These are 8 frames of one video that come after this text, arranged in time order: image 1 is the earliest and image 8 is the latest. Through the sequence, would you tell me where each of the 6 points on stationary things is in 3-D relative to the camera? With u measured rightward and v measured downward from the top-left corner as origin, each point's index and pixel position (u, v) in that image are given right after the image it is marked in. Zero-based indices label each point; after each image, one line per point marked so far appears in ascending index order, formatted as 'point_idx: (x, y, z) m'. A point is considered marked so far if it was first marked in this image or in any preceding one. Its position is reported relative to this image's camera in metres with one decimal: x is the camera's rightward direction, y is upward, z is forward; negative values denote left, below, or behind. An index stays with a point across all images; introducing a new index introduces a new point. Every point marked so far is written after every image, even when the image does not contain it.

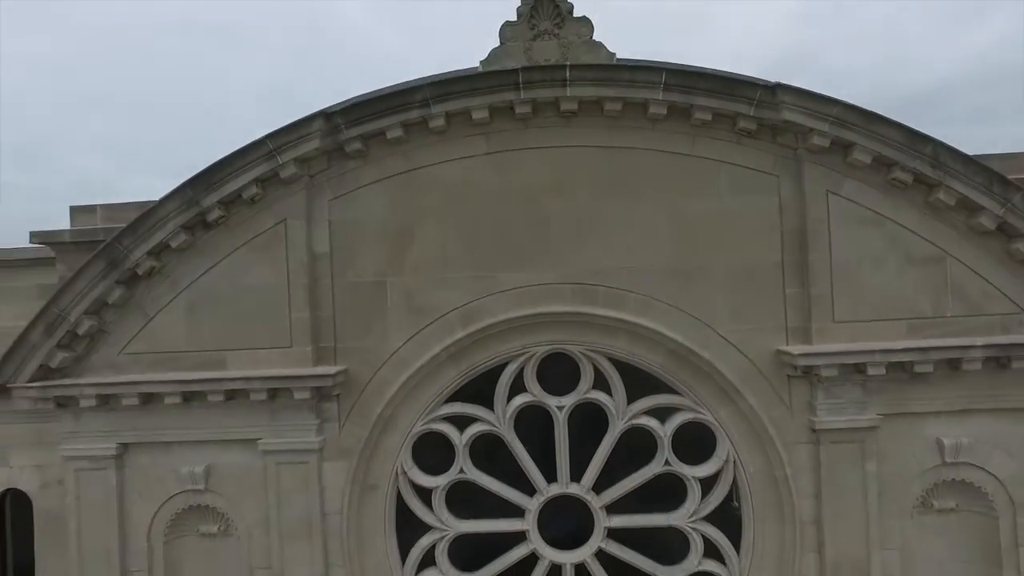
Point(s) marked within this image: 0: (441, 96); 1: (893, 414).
0: (-0.6, +1.9, +6.3) m
1: (+3.7, -1.2, +6.5) m
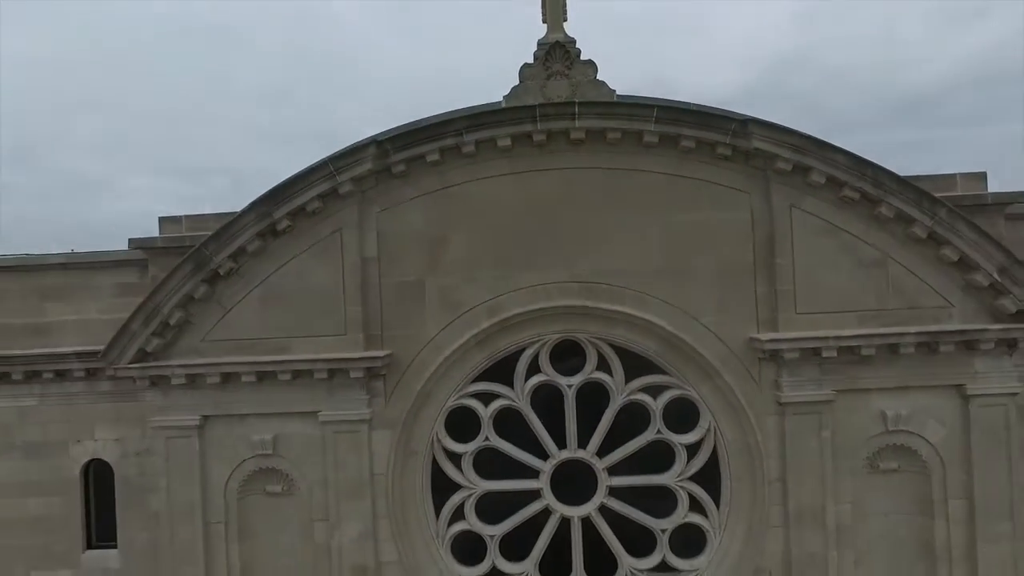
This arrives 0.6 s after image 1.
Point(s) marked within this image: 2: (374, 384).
0: (-0.5, +1.9, +7.6) m
1: (+3.9, -1.2, +7.7) m
2: (-1.7, -1.1, +7.9) m
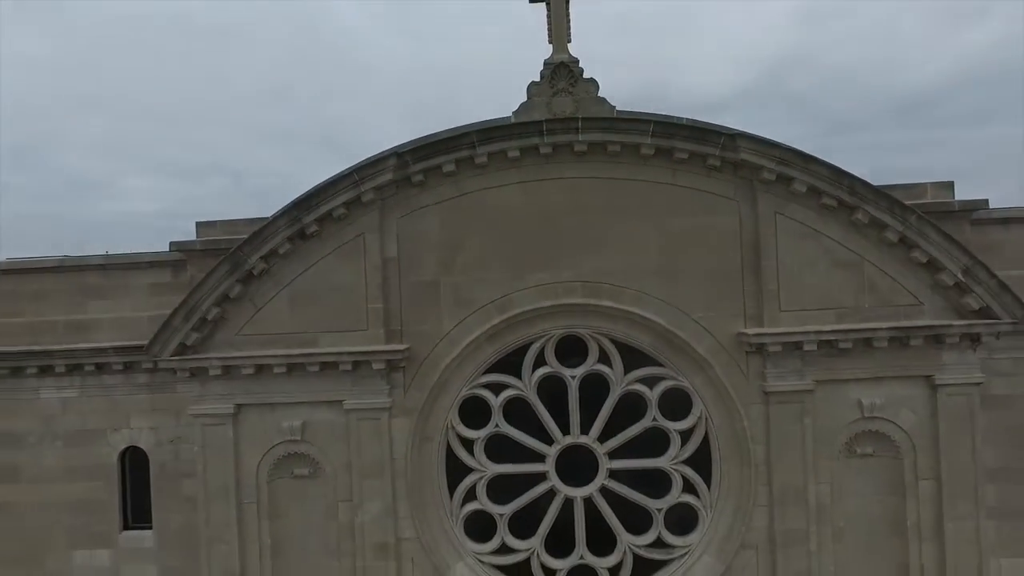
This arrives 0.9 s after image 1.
0: (-0.3, +1.9, +8.4) m
1: (+4.0, -1.2, +8.4) m
2: (-1.6, -1.1, +8.7) m
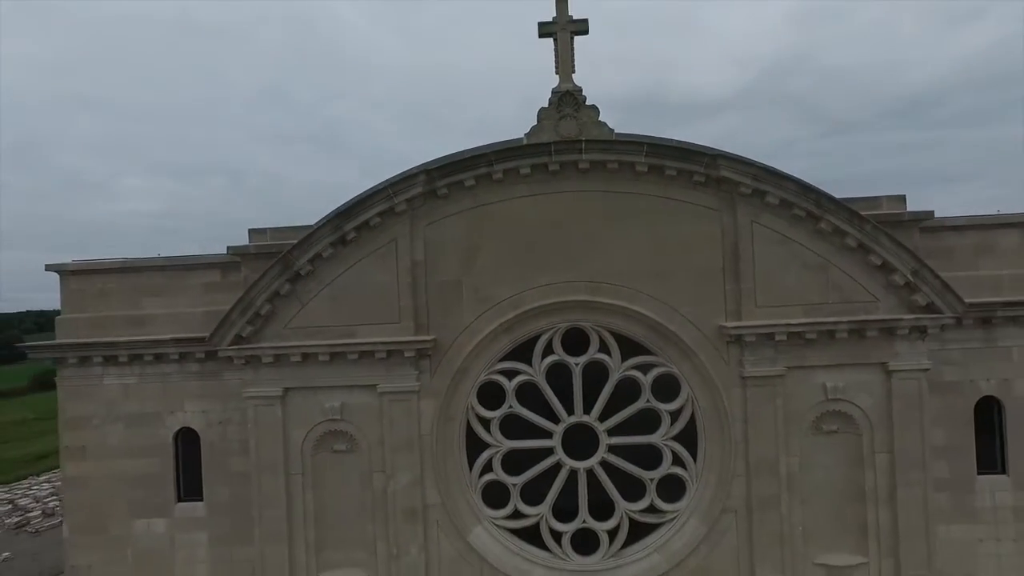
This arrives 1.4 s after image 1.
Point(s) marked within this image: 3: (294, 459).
0: (-0.2, +1.9, +9.7) m
1: (+4.2, -1.2, +9.7) m
2: (-1.4, -1.1, +10.0) m
3: (-3.4, -2.6, +10.2) m
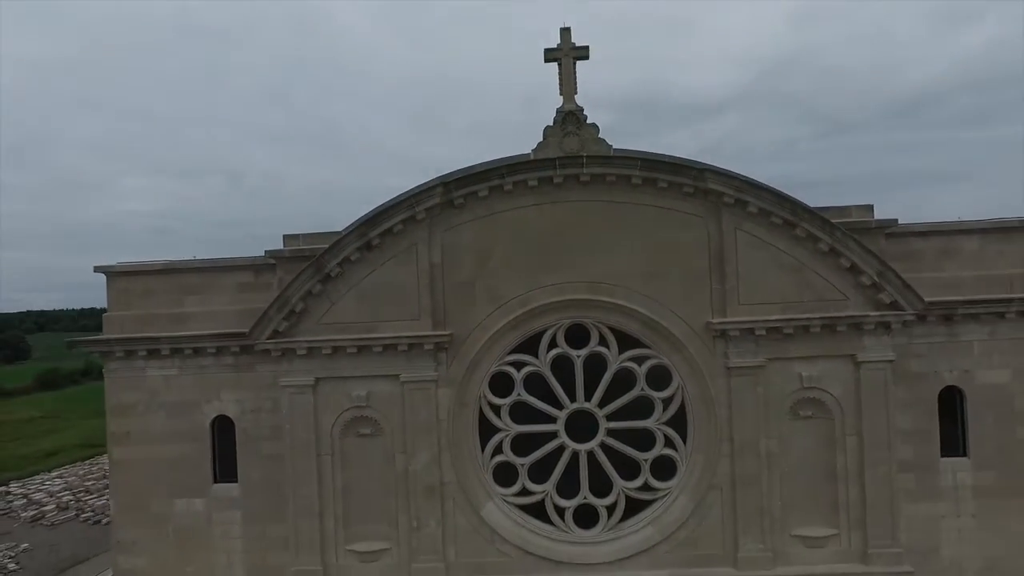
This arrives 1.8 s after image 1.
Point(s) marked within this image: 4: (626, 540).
0: (0.0, +1.9, +10.8) m
1: (+4.3, -1.2, +10.8) m
2: (-1.2, -1.1, +11.1) m
3: (-3.2, -2.6, +11.3) m
4: (+1.9, -4.3, +11.1) m
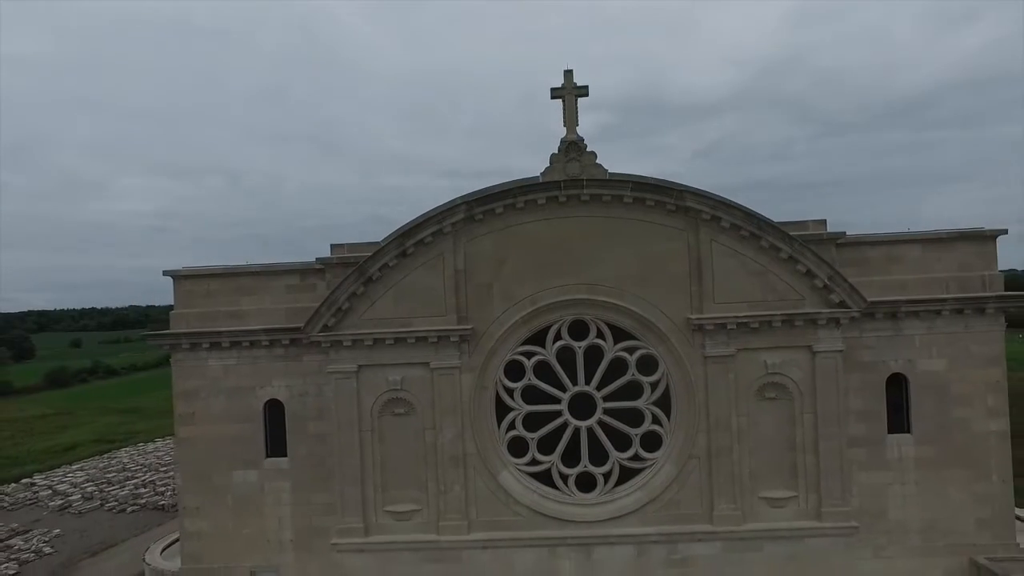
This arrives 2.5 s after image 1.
0: (+0.2, +1.9, +12.9) m
1: (+4.6, -1.2, +12.9) m
2: (-1.0, -1.2, +13.2) m
3: (-3.0, -2.7, +13.4) m
4: (+2.2, -4.3, +13.2) m
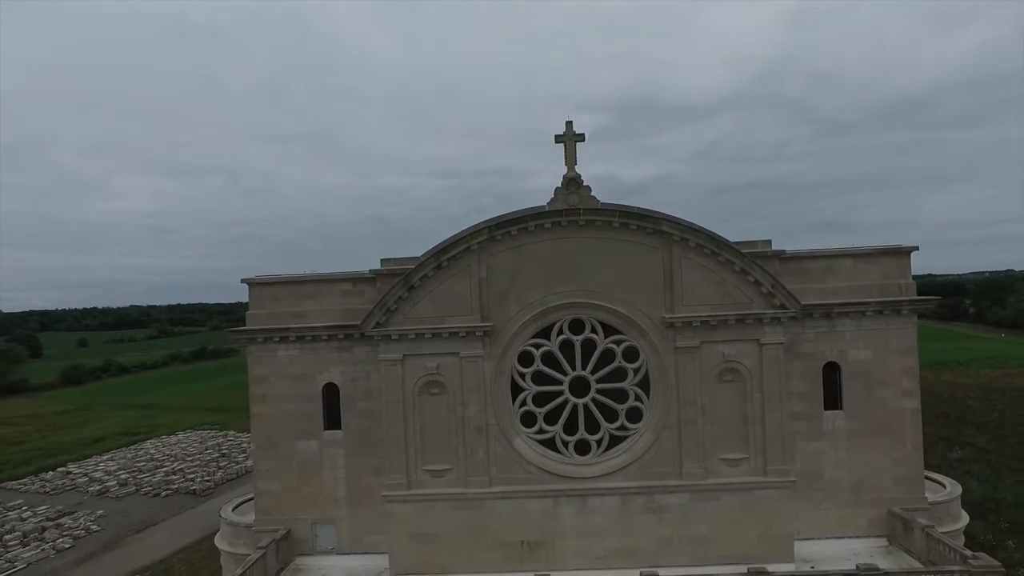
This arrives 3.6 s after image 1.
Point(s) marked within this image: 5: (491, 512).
0: (+0.5, +1.7, +16.4) m
1: (+4.9, -1.3, +16.4) m
2: (-0.7, -1.3, +16.7) m
3: (-2.7, -2.8, +16.8) m
4: (+2.5, -4.4, +16.7) m
5: (-0.5, -5.7, +16.7) m
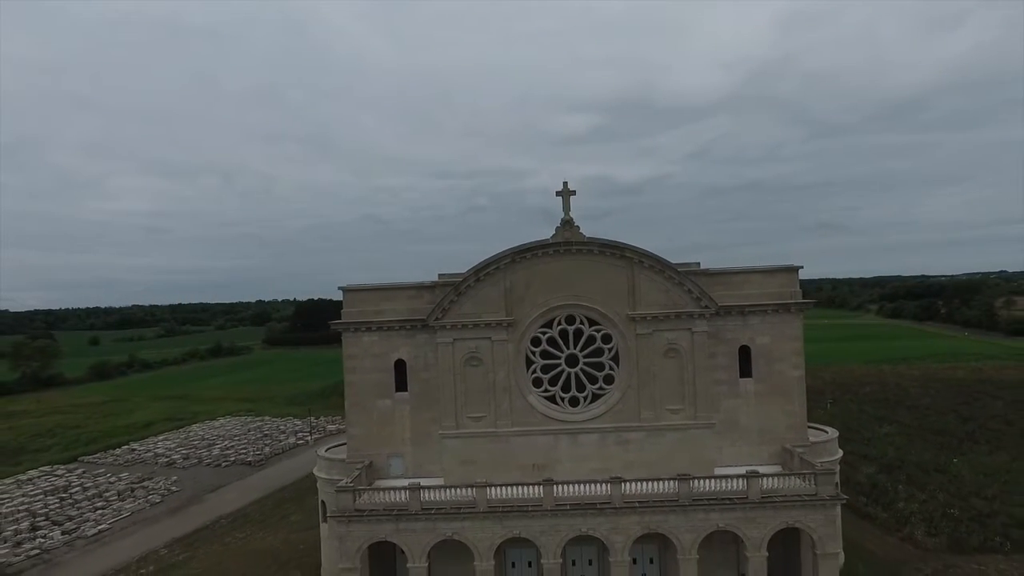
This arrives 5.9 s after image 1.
0: (+1.1, +1.5, +24.5) m
1: (+5.4, -1.6, +24.6) m
2: (-0.1, -1.5, +24.8) m
3: (-2.2, -3.1, +24.9) m
4: (+3.0, -4.7, +24.8) m
5: (0.0, -6.0, +24.8) m
